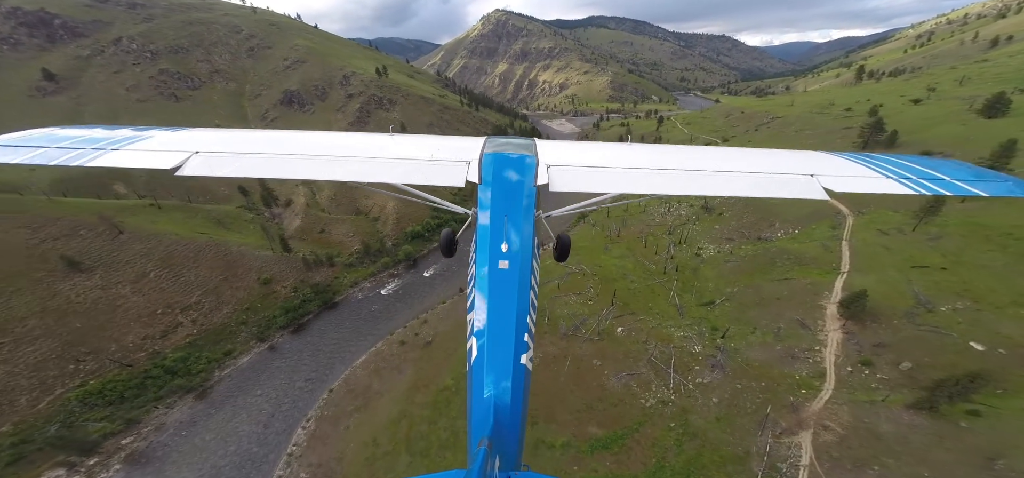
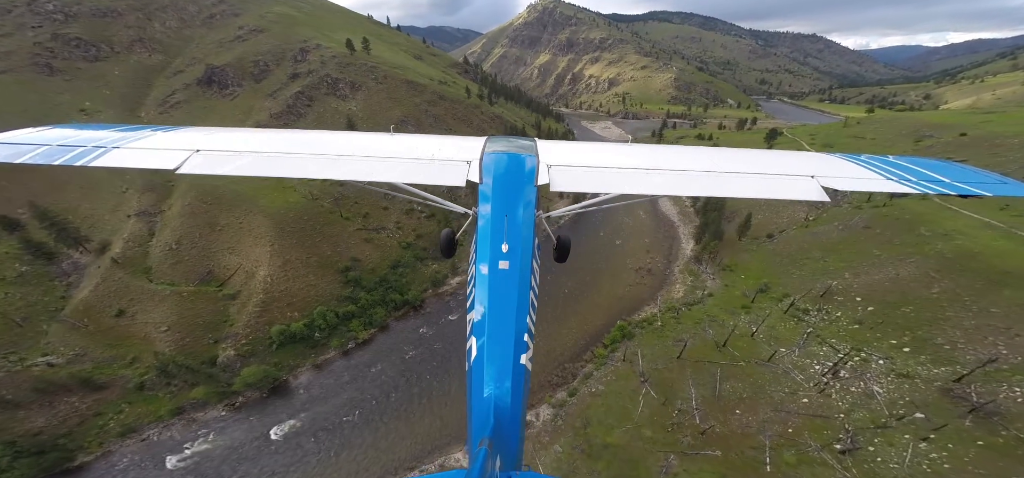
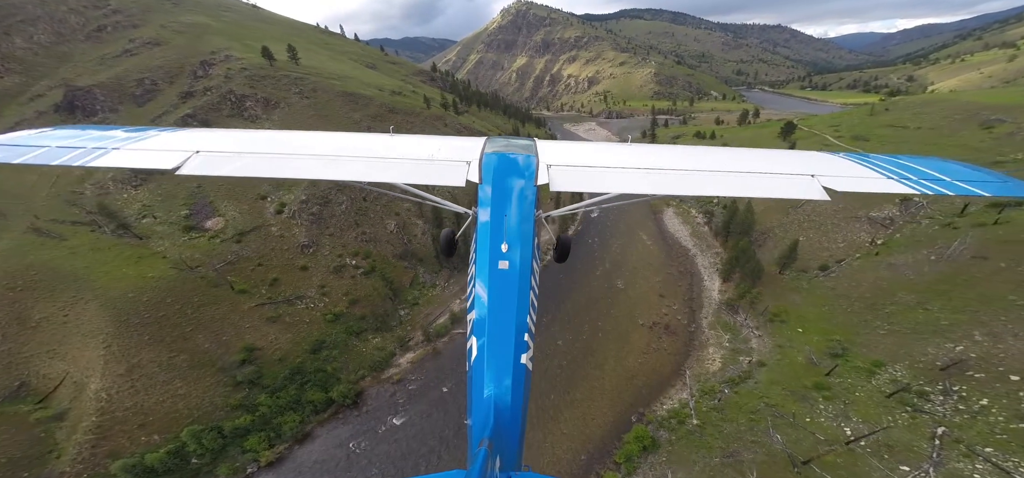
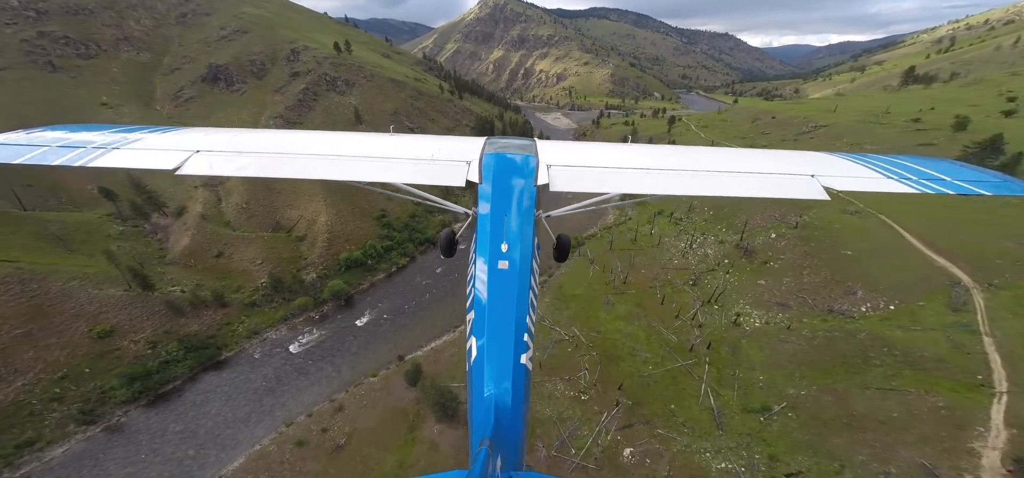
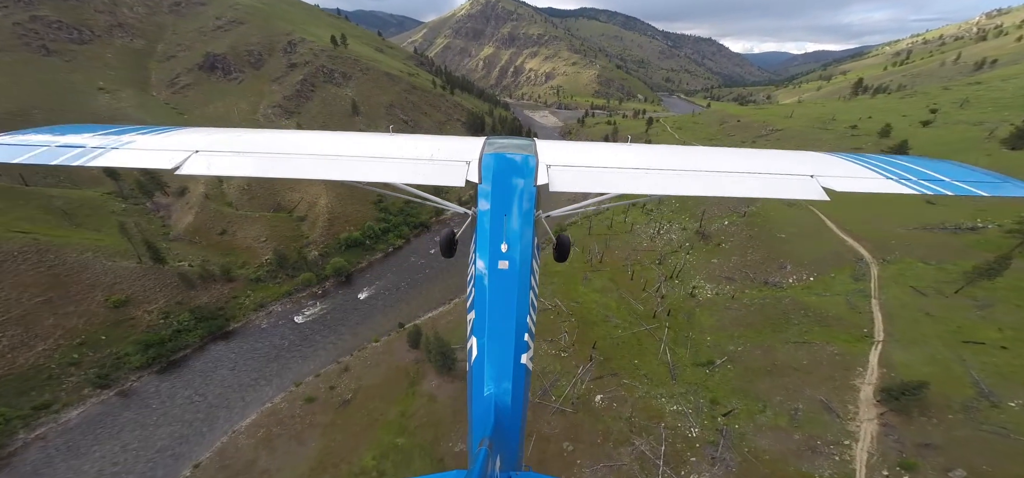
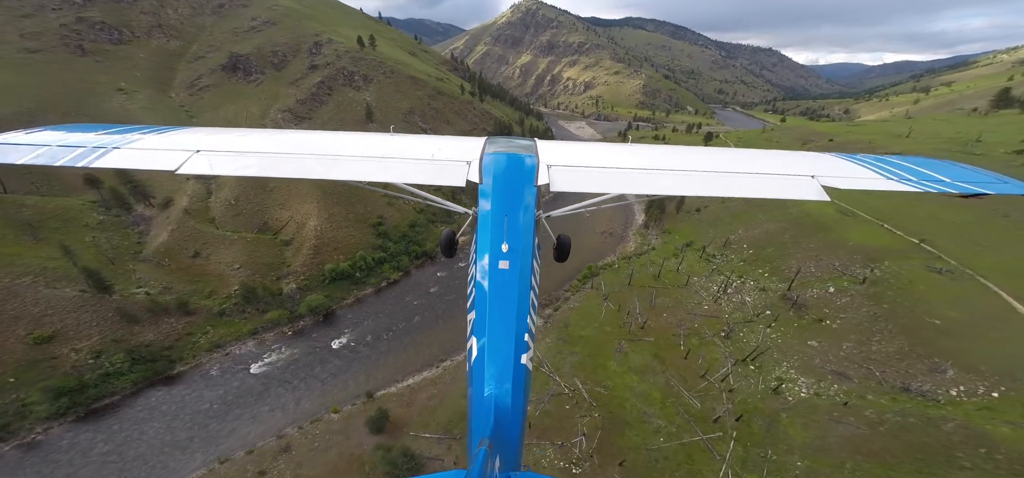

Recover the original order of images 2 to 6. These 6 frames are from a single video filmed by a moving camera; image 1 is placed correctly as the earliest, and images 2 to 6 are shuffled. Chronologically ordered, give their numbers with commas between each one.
5, 4, 6, 2, 3
